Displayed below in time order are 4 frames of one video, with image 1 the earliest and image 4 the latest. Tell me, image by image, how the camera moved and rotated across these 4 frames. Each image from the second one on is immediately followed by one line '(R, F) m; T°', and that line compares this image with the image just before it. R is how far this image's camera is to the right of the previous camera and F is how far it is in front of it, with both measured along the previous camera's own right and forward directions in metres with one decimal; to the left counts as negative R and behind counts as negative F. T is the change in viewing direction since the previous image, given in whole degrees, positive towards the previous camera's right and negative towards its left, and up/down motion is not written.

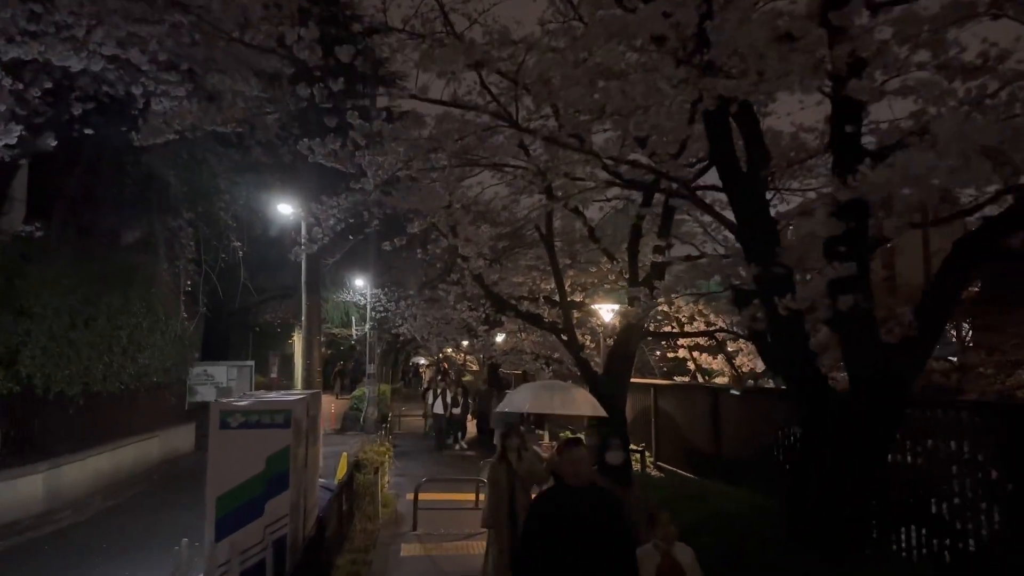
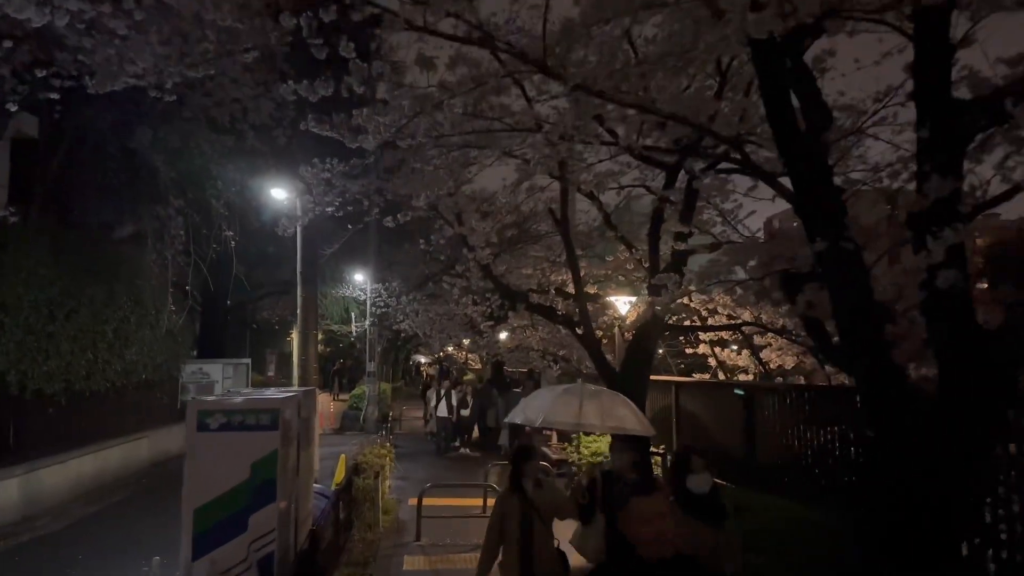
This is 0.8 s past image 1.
(-0.1, +0.8) m; 0°
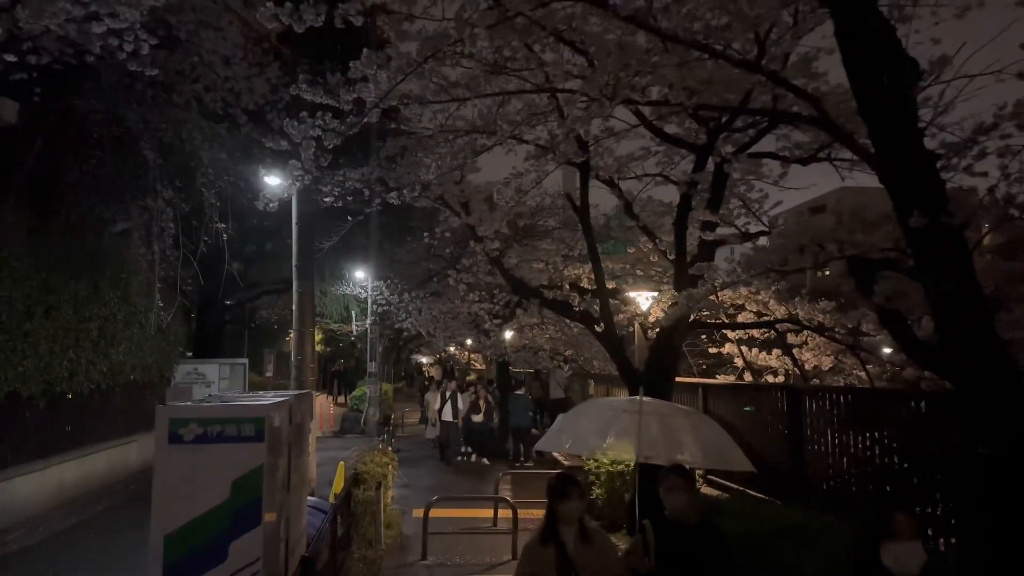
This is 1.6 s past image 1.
(-0.1, +0.8) m; 0°
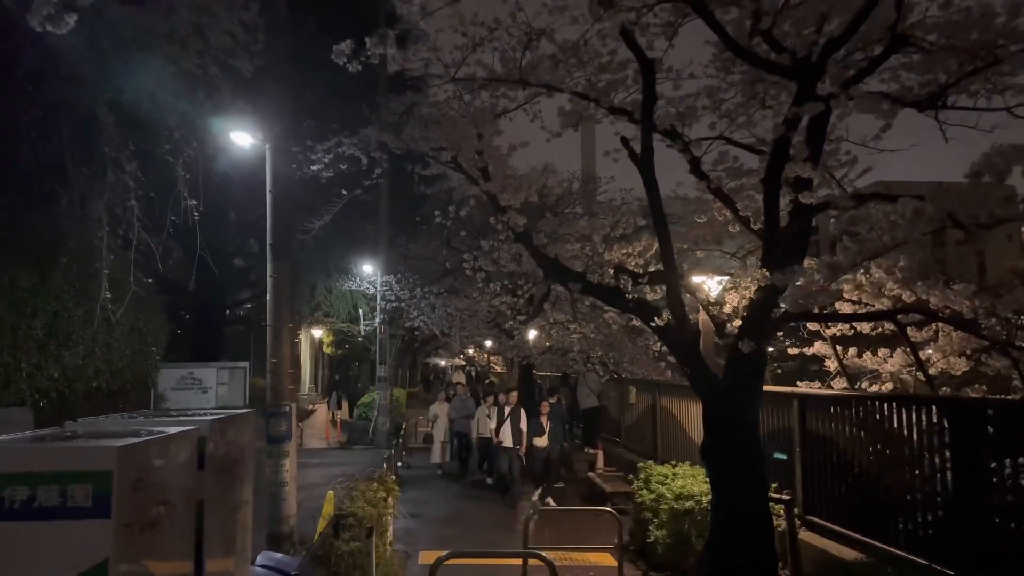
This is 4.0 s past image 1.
(-0.1, +2.2) m; -1°
